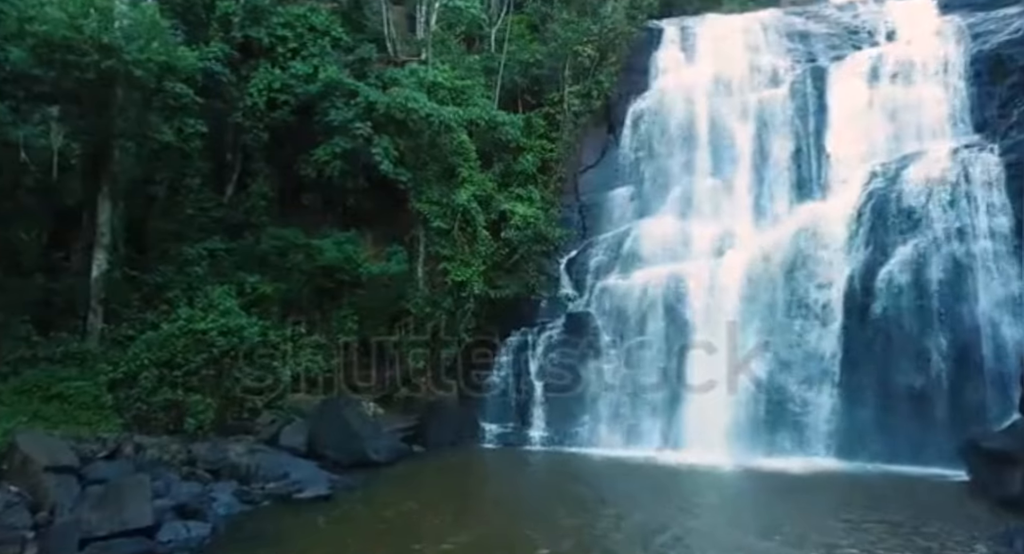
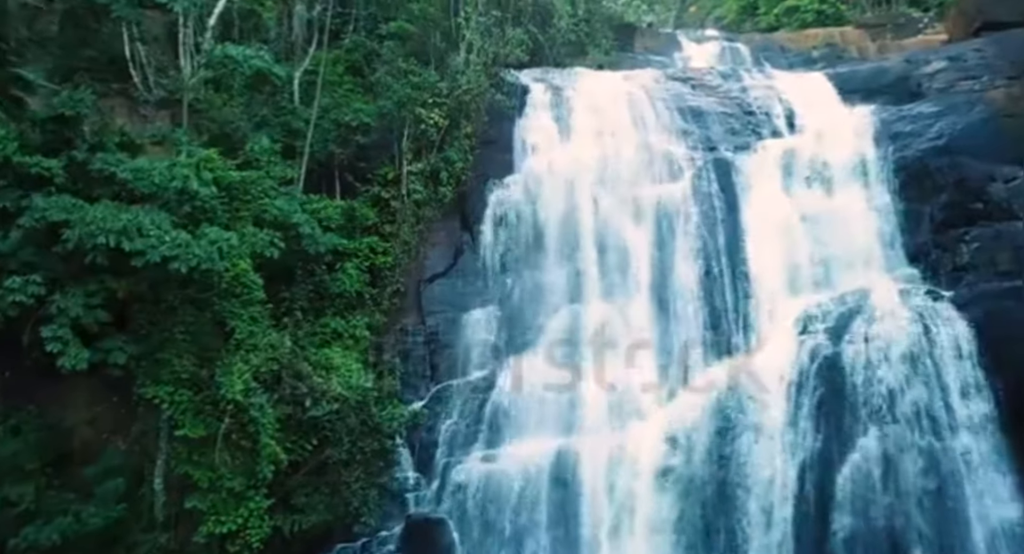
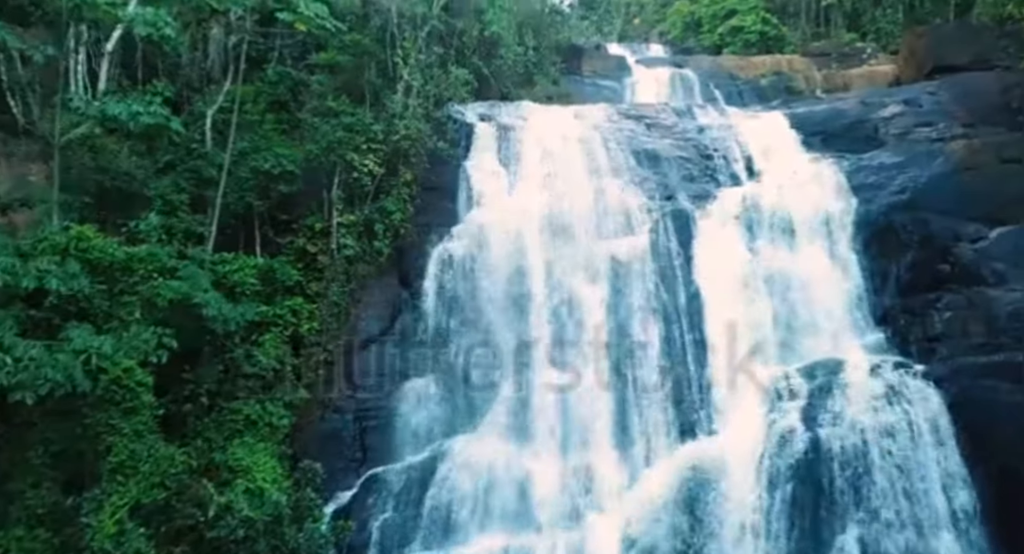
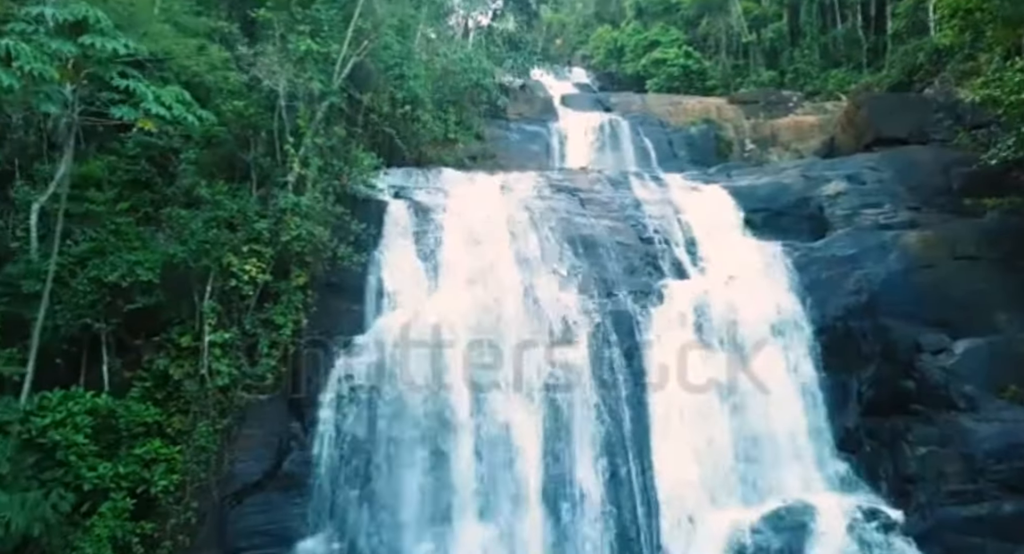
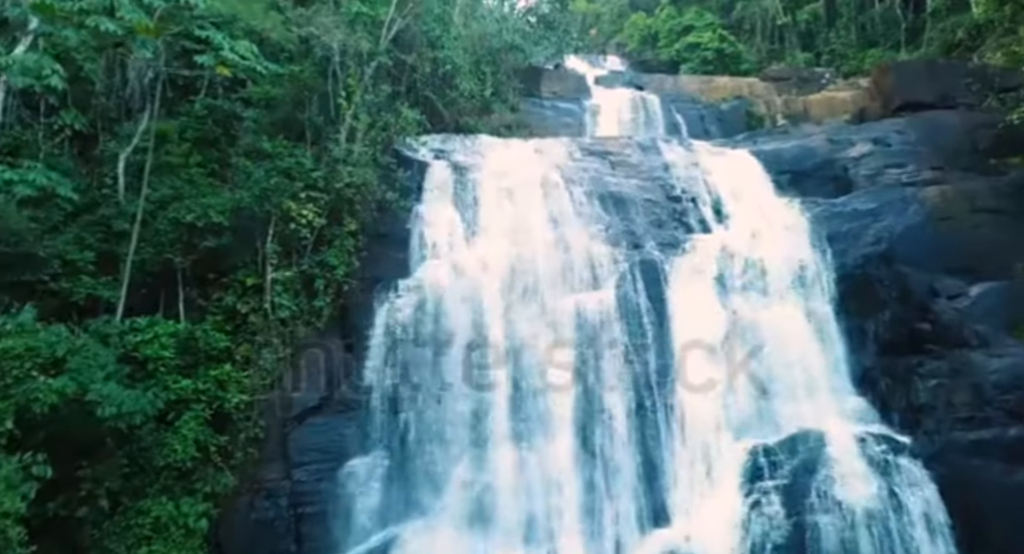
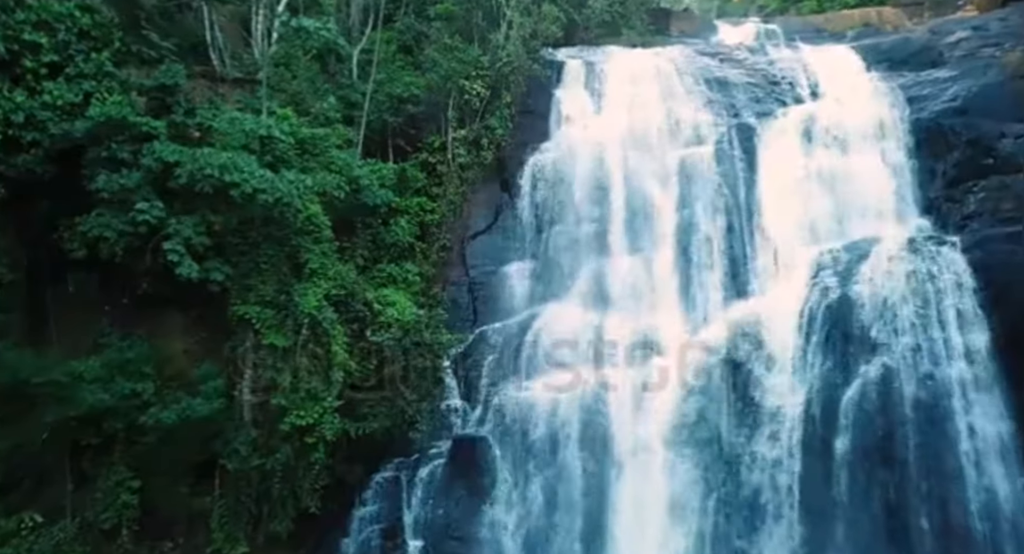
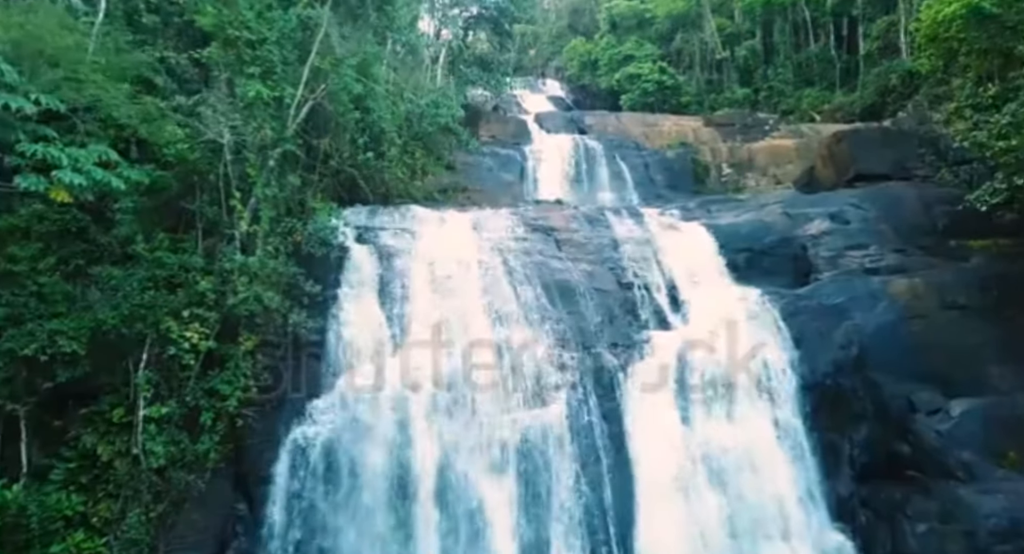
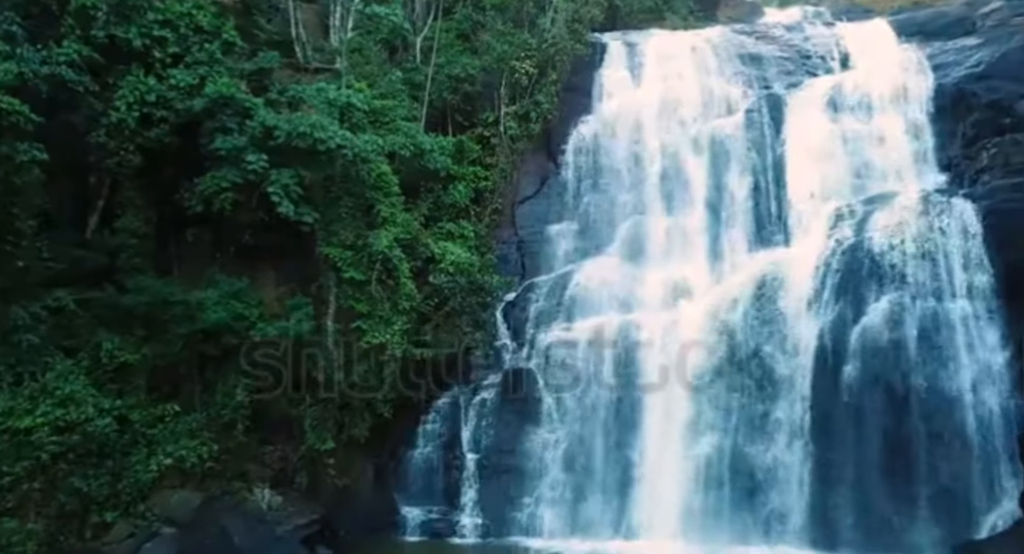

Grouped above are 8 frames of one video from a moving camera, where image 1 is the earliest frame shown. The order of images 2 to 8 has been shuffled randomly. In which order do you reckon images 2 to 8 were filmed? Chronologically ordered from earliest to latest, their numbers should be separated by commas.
8, 6, 2, 3, 5, 4, 7
